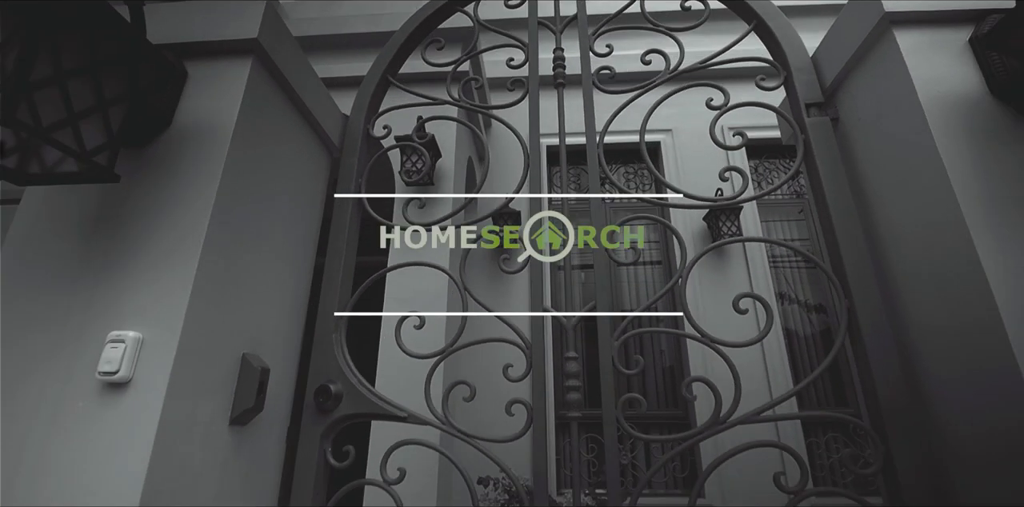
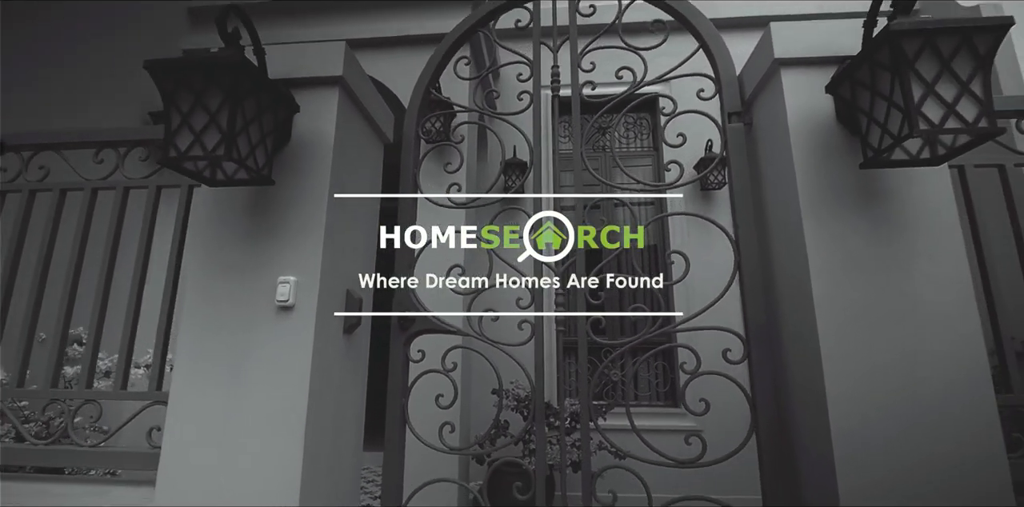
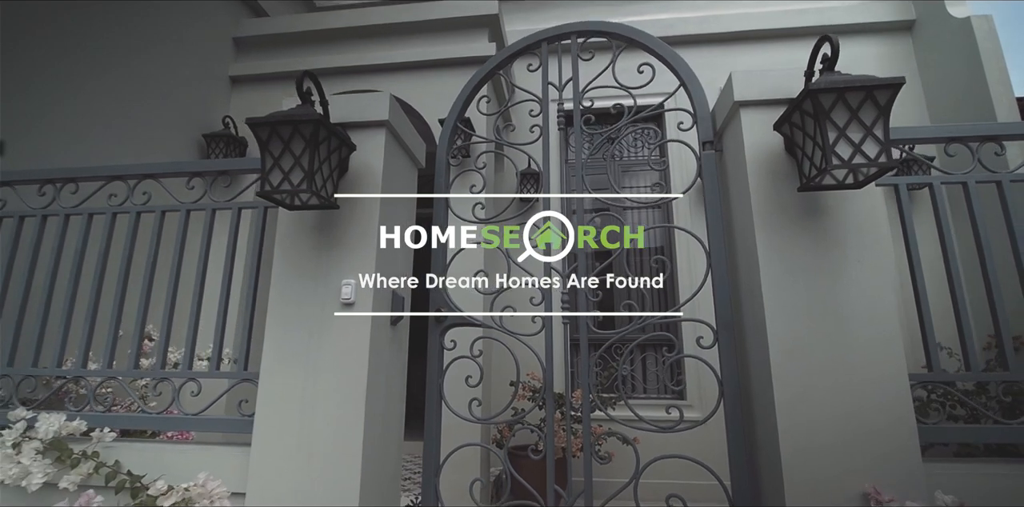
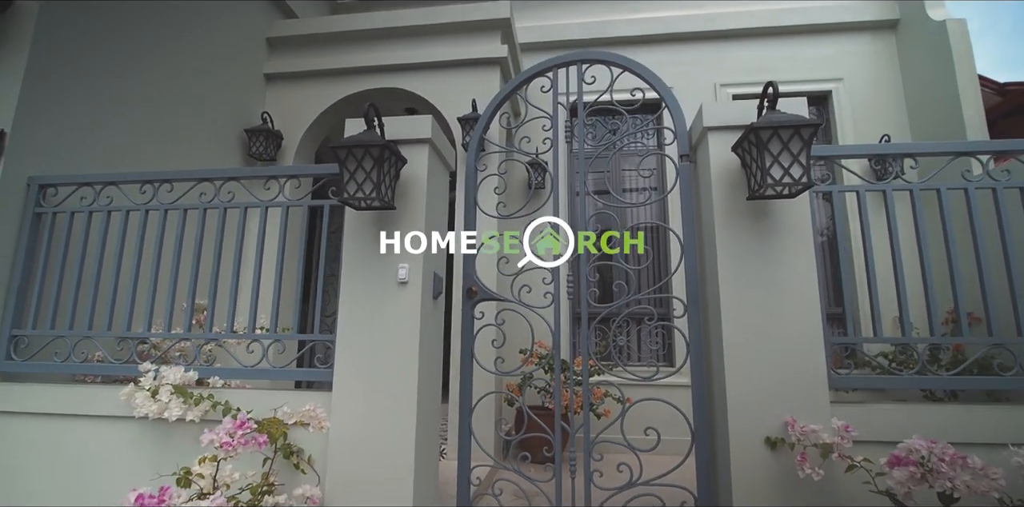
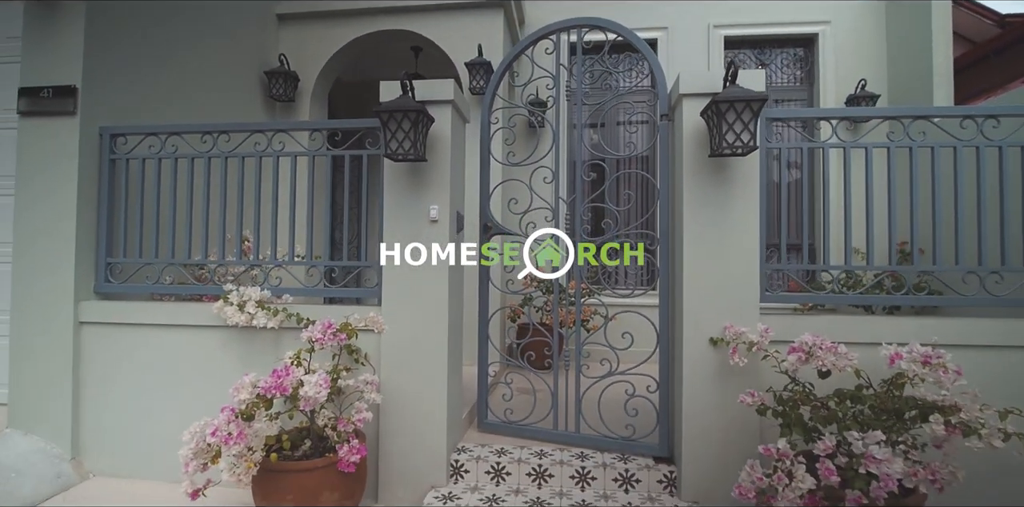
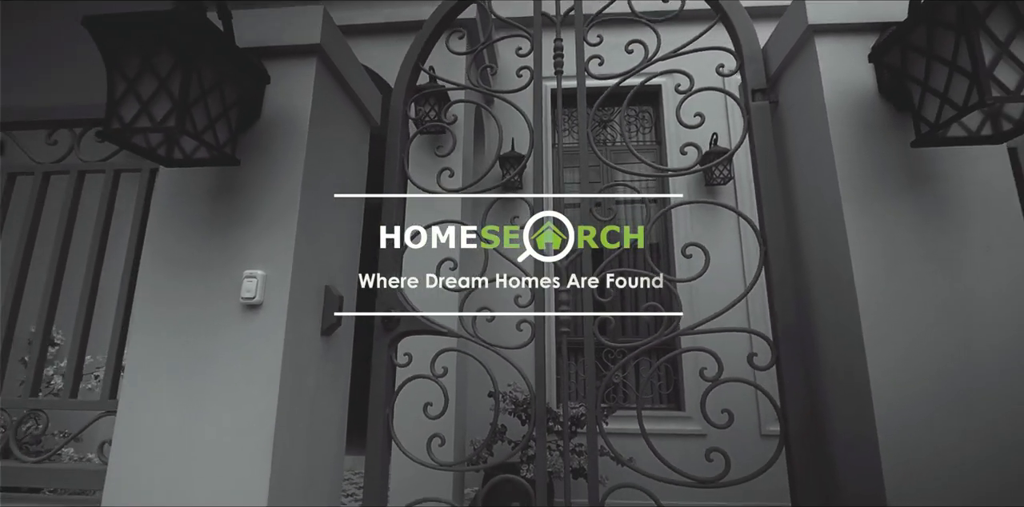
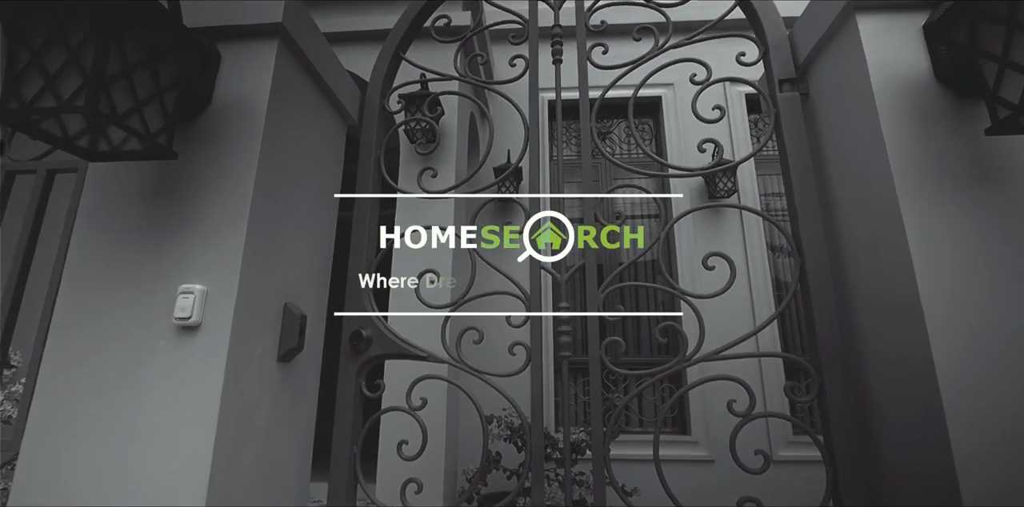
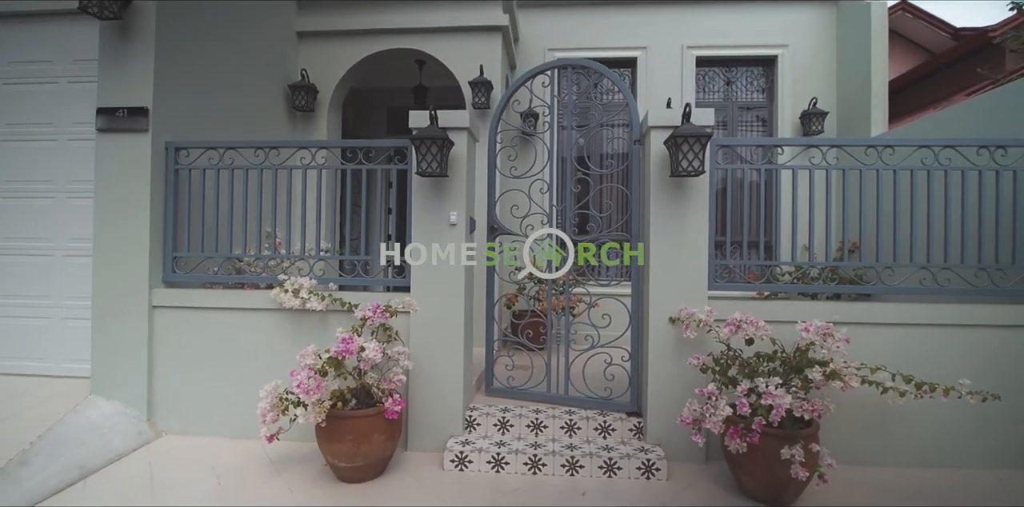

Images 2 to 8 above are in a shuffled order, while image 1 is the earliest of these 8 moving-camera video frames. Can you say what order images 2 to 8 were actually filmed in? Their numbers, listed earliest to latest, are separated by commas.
7, 6, 2, 3, 4, 5, 8
